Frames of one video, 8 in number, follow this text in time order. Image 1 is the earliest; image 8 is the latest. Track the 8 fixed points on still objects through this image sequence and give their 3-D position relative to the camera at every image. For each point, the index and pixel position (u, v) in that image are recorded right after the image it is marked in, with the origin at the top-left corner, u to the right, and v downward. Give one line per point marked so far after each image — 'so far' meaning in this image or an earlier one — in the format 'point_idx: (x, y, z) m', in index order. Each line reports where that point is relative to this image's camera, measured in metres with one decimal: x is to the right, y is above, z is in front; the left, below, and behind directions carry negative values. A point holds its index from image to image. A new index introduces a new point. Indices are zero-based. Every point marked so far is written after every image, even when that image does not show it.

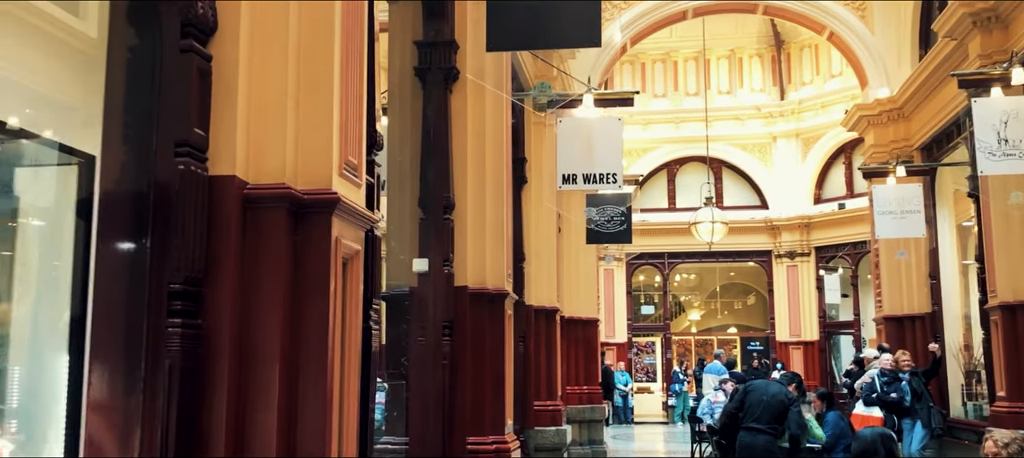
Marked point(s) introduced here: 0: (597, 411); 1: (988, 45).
0: (+1.0, -2.2, +11.4) m
1: (+4.3, +1.7, +8.6) m
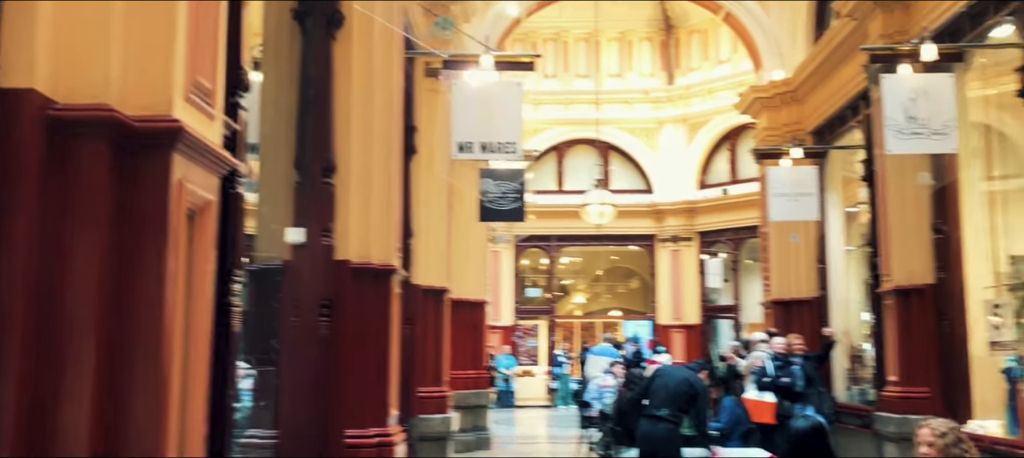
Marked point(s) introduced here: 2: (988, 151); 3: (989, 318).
0: (-0.3, -1.9, +10.9) m
1: (+3.4, +1.8, +8.5) m
2: (+3.9, +0.6, +7.7) m
3: (+3.8, -0.7, +7.6) m
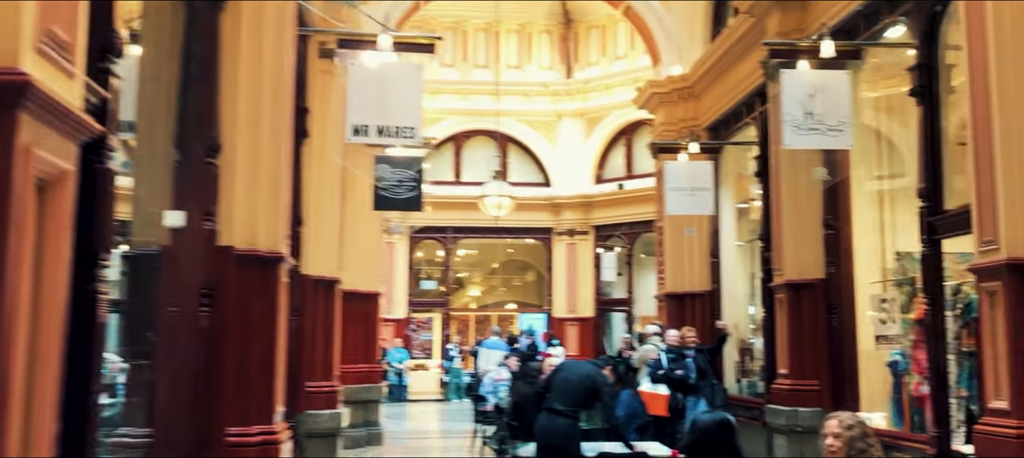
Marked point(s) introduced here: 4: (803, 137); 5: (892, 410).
0: (-1.5, -1.8, +10.6) m
1: (+2.5, +1.9, +8.6) m
2: (+3.1, +0.6, +7.9) m
3: (+3.0, -0.7, +7.7) m
4: (+2.0, +0.6, +6.5) m
5: (+3.0, -1.4, +7.5) m
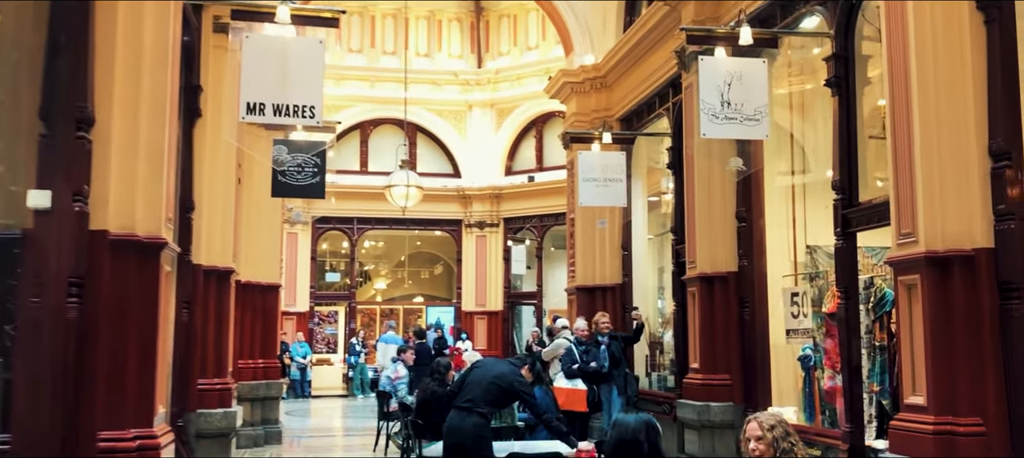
0: (-2.5, -1.7, +10.0) m
1: (+1.7, +1.9, +8.4) m
2: (+2.3, +0.6, +7.8) m
3: (+2.2, -0.6, +7.7) m
4: (+1.4, +0.7, +6.3) m
5: (+2.3, -1.4, +7.4) m
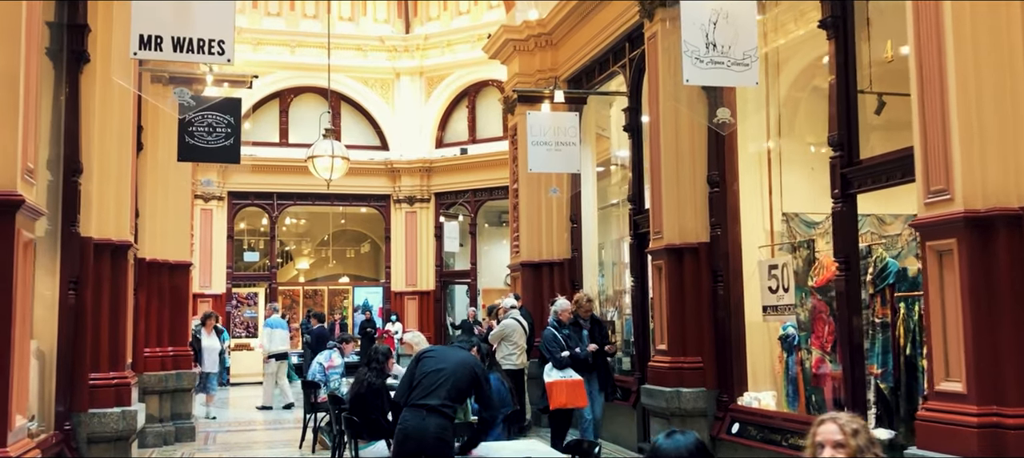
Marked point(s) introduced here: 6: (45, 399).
0: (-3.1, -1.4, +8.9) m
1: (+1.2, +2.2, +7.6) m
2: (+1.9, +0.9, +7.0) m
3: (+1.9, -0.4, +6.9) m
4: (+1.1, +0.9, +5.5) m
5: (+1.9, -1.1, +6.7) m
6: (-2.9, -1.1, +5.8) m
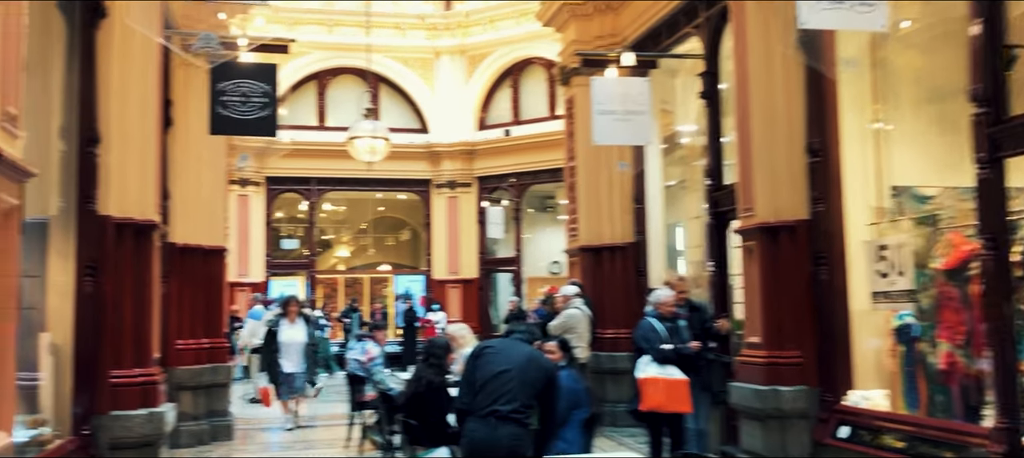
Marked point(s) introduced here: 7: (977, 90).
0: (-2.6, -1.3, +8.2) m
1: (+1.7, +2.4, +6.7) m
2: (+2.4, +1.1, +6.1) m
3: (+2.3, -0.2, +6.0) m
4: (+1.5, +1.0, +4.6) m
5: (+2.4, -1.0, +5.8) m
6: (-2.4, -0.9, +5.1) m
7: (+2.4, +0.7, +4.9) m
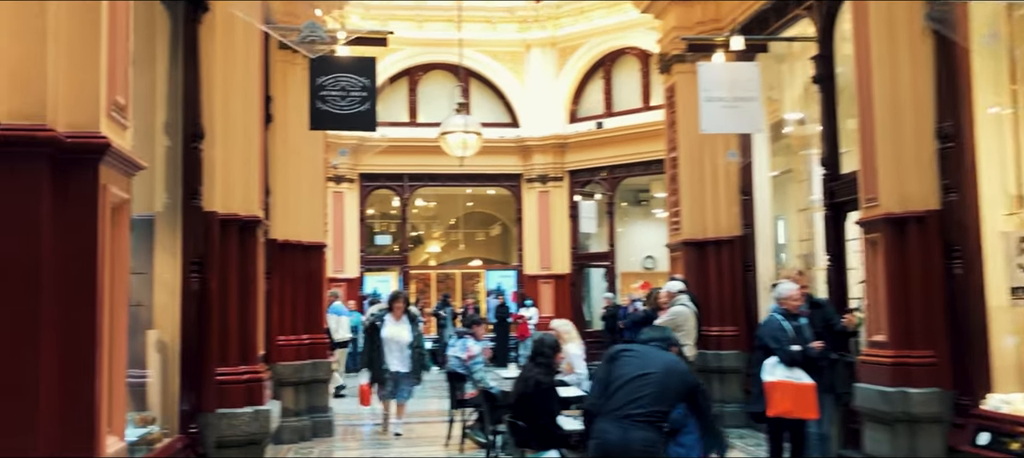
0: (-1.7, -1.2, +8.2) m
1: (+2.4, +2.4, +6.2) m
2: (+3.0, +1.1, +5.6) m
3: (+3.0, -0.2, +5.6) m
4: (+2.0, +1.1, +4.2) m
5: (+3.0, -0.9, +5.3) m
6: (-1.8, -0.9, +5.1) m
7: (+3.0, +0.8, +4.4) m
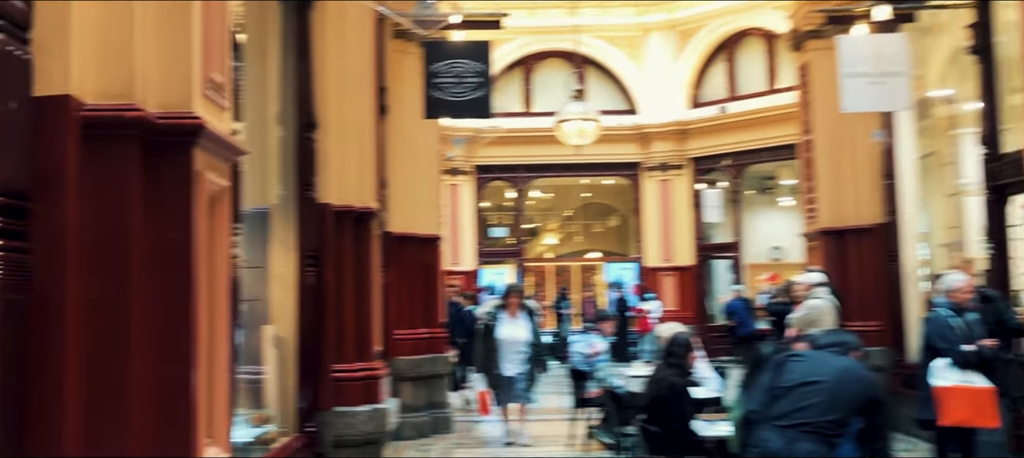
0: (-0.6, -1.2, +8.0) m
1: (+3.1, +2.5, +5.5) m
2: (+3.7, +1.2, +4.9) m
3: (+3.7, -0.1, +4.8) m
4: (+2.5, +1.2, +3.6) m
5: (+3.7, -0.8, +4.6) m
6: (-1.2, -0.9, +4.9) m
7: (+3.5, +0.9, +3.7) m
